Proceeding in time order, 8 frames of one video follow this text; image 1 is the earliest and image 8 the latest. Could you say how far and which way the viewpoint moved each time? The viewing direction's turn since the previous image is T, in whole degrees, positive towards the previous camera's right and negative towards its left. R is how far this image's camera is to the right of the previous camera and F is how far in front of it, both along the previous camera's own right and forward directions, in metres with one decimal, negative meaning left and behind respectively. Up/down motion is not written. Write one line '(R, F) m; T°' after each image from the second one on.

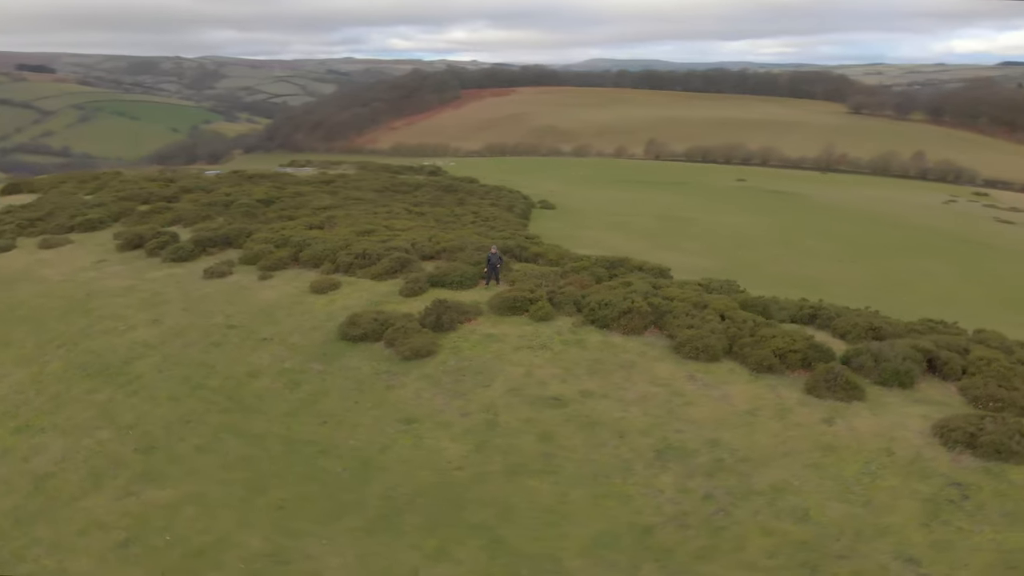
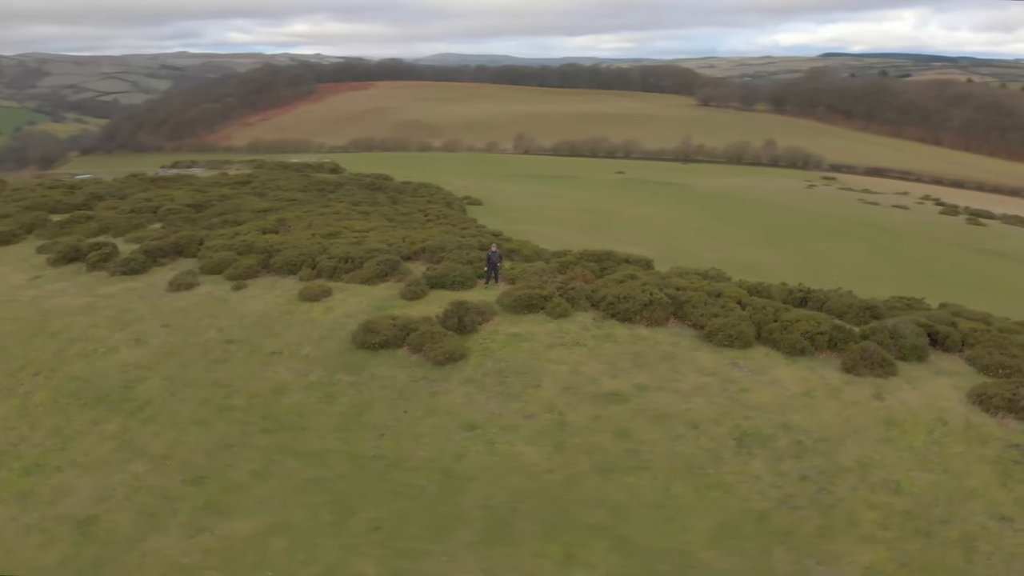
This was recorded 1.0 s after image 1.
(-4.5, +0.6) m; +10°
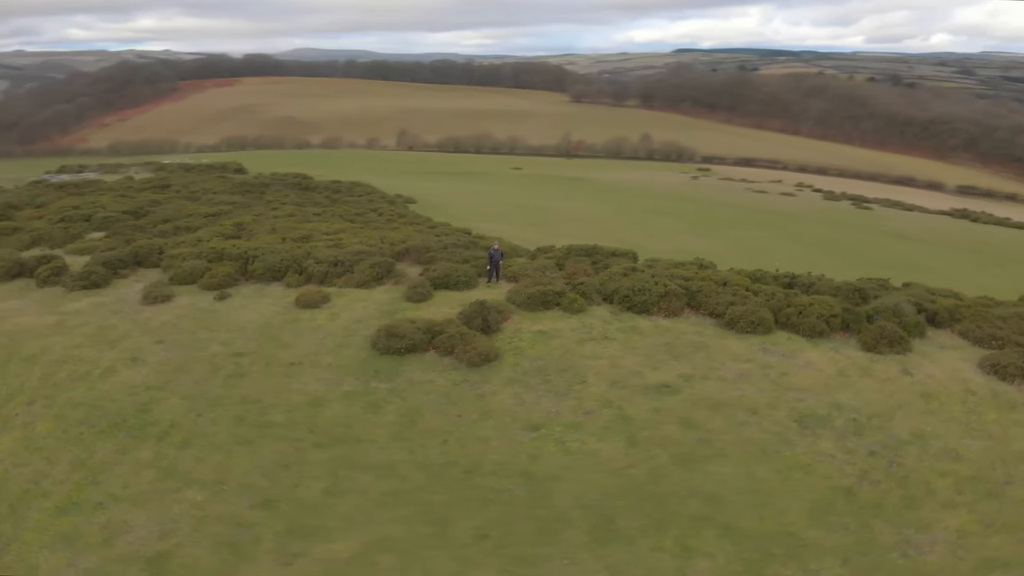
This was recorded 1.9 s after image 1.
(-4.0, +0.5) m; +9°
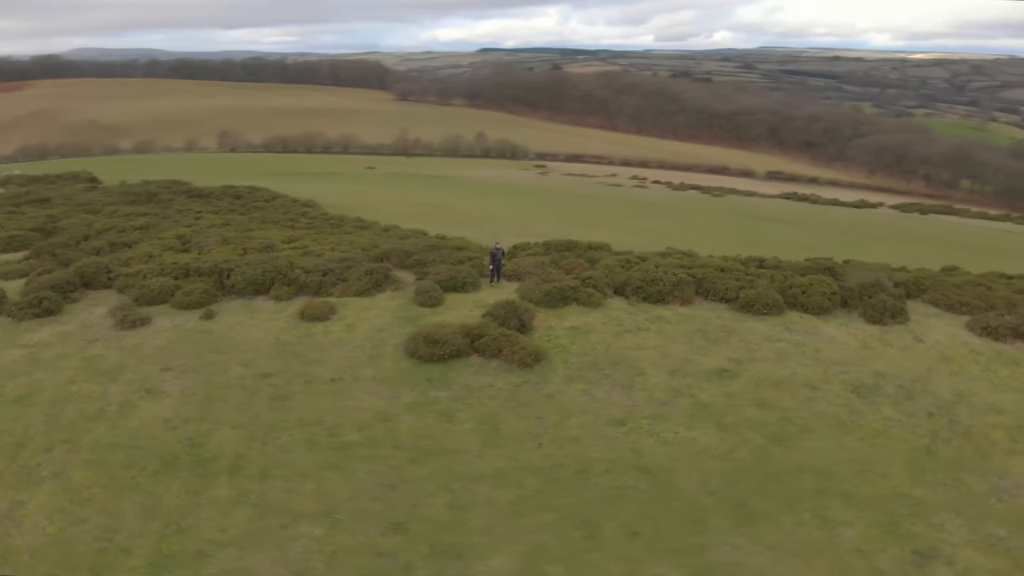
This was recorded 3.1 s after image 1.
(-5.6, +0.9) m; +13°
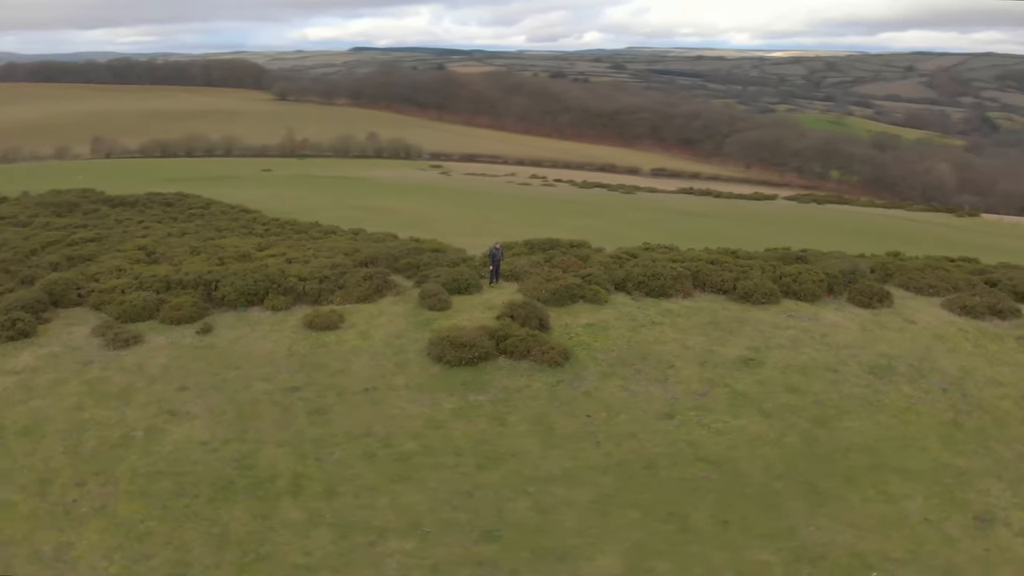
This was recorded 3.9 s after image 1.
(-3.6, +0.4) m; +8°
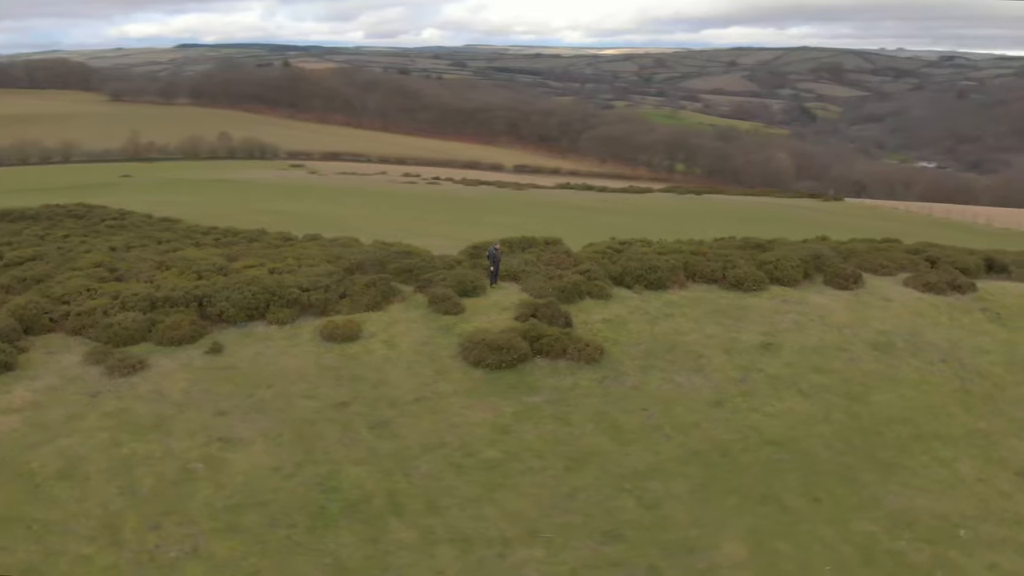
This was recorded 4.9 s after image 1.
(-4.5, +0.5) m; +10°
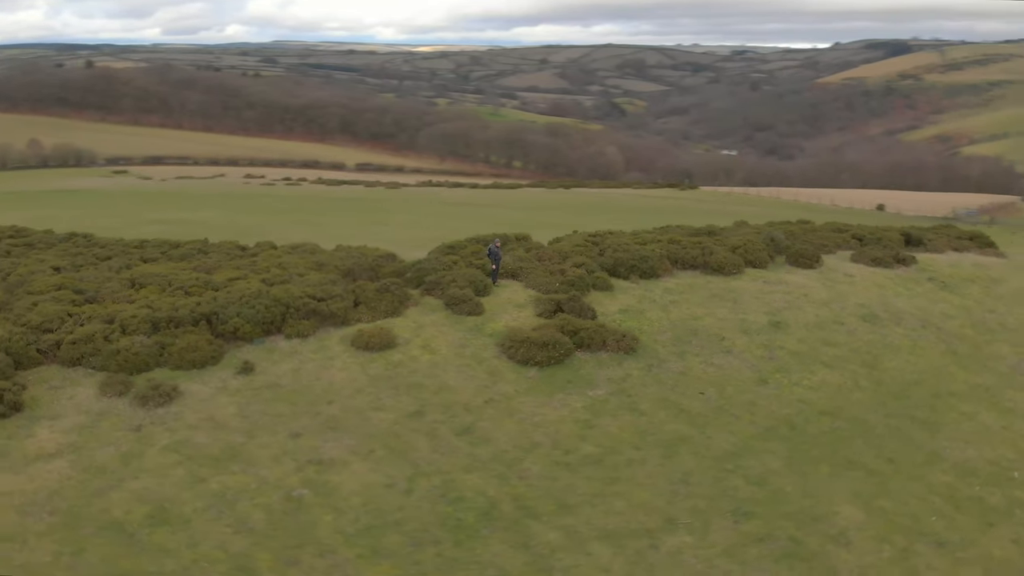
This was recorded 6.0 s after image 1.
(-5.2, +0.6) m; +12°
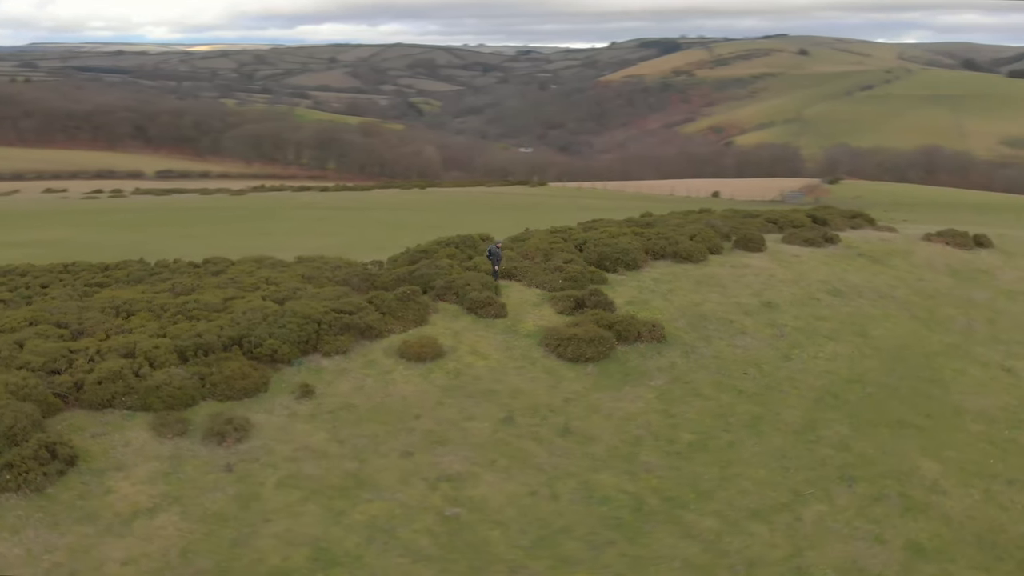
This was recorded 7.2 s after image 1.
(-5.8, +0.8) m; +13°
